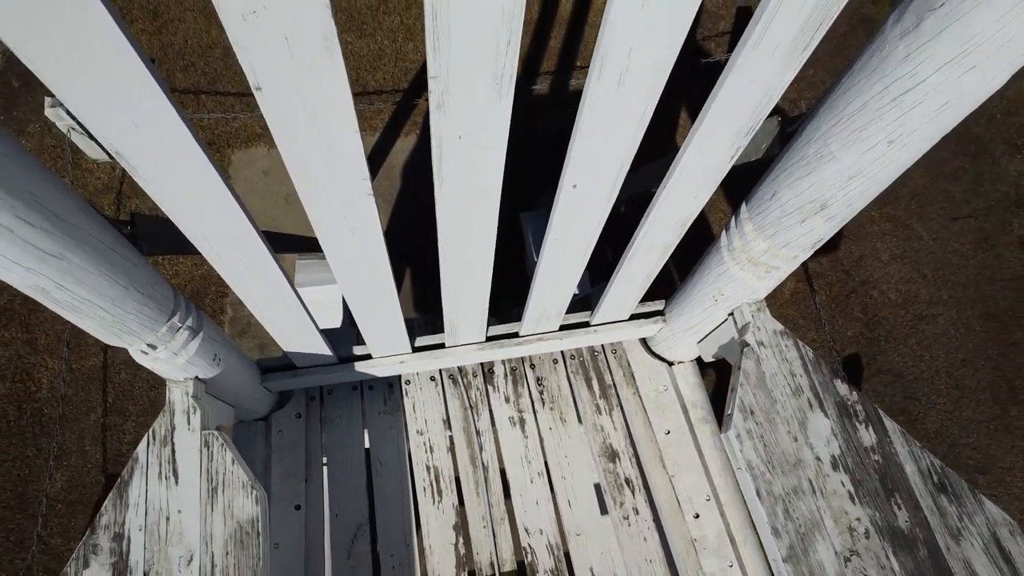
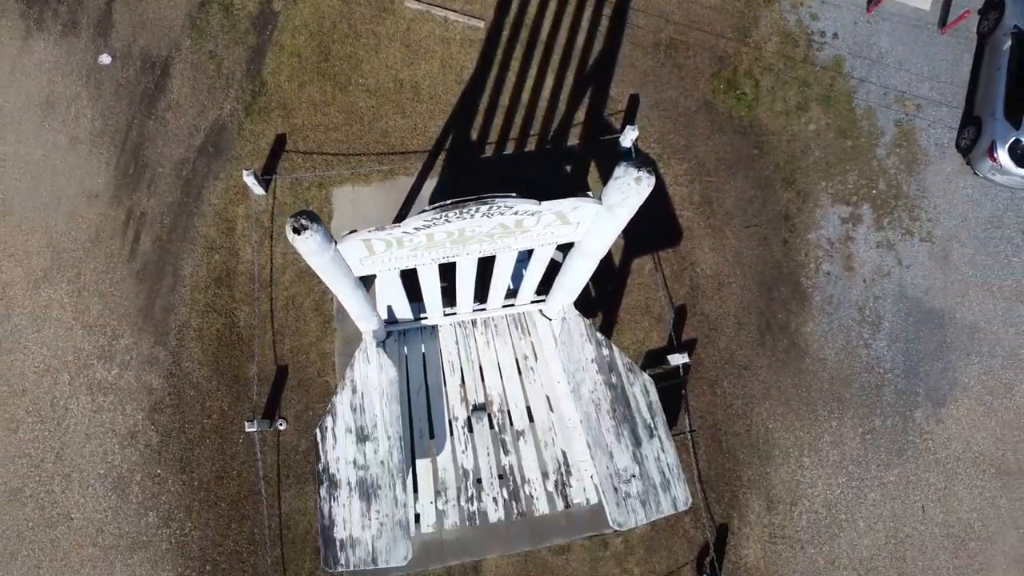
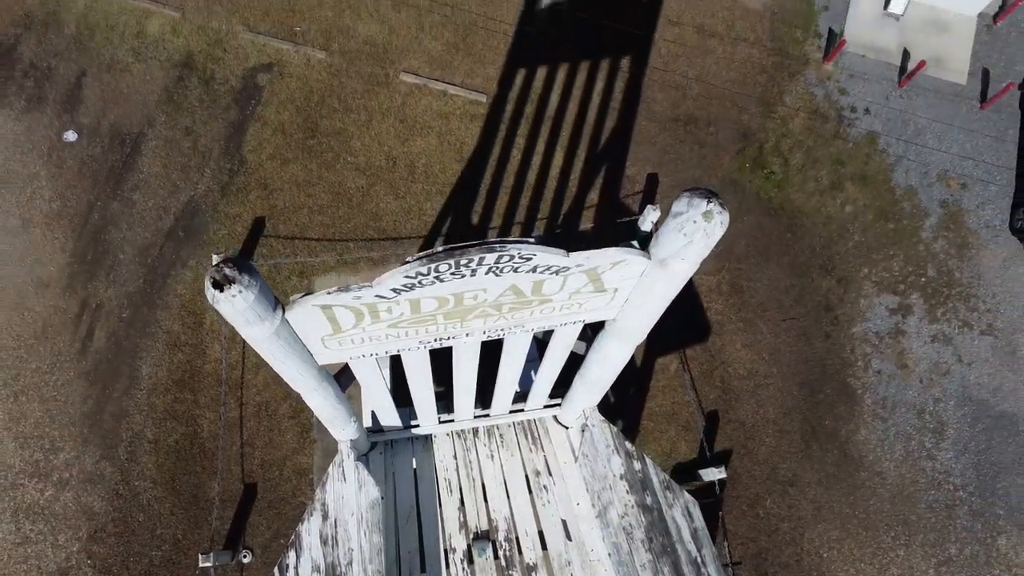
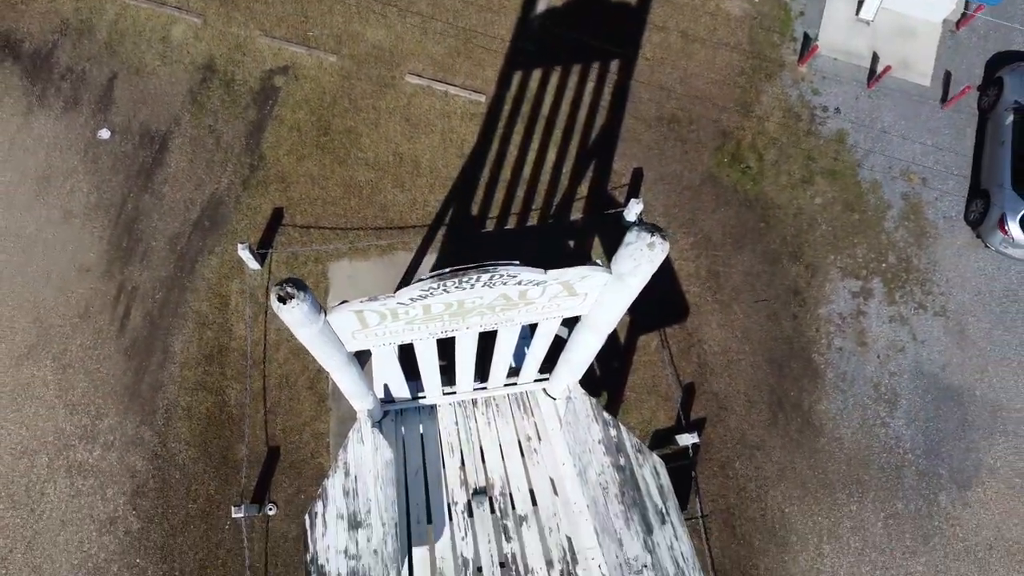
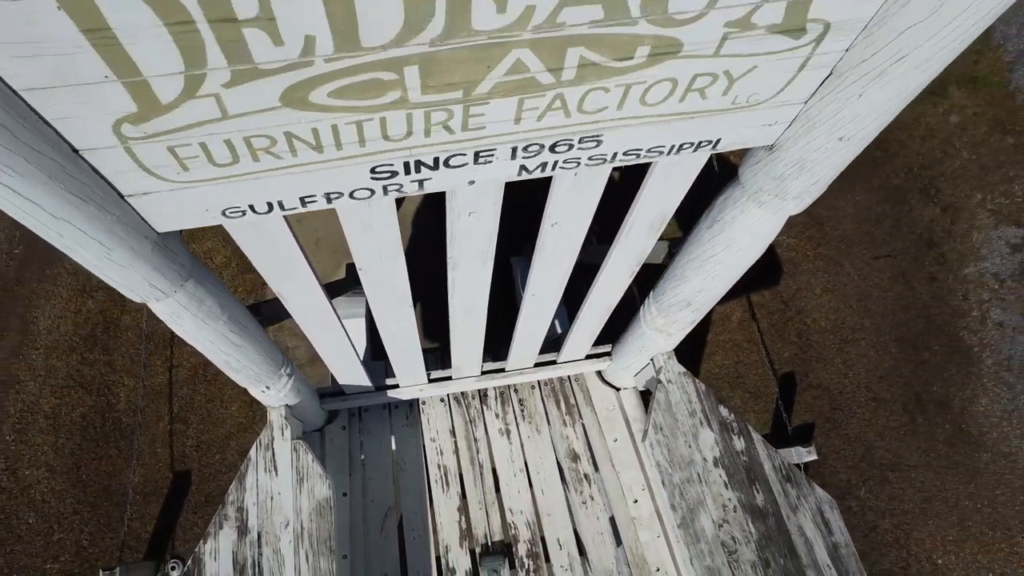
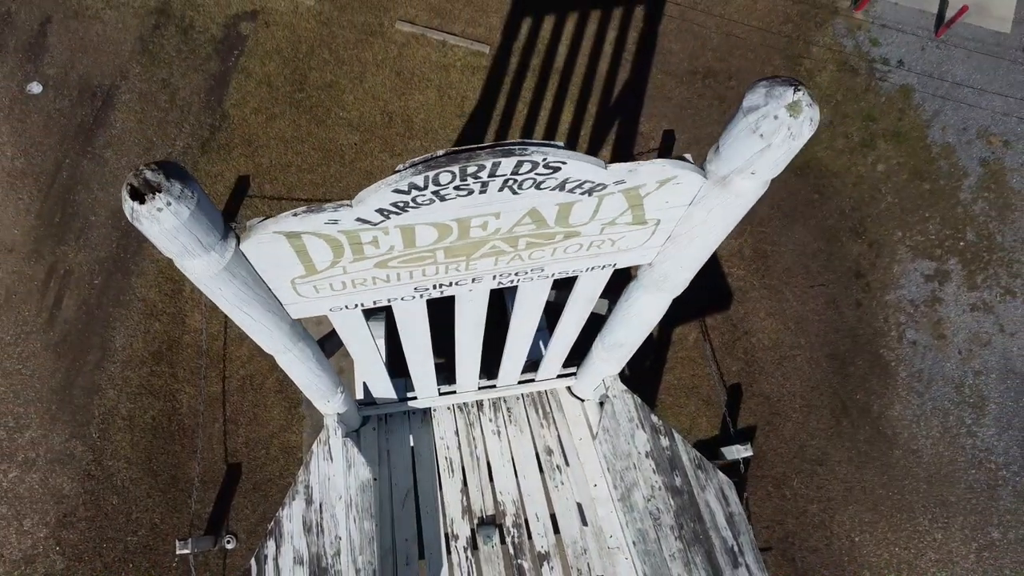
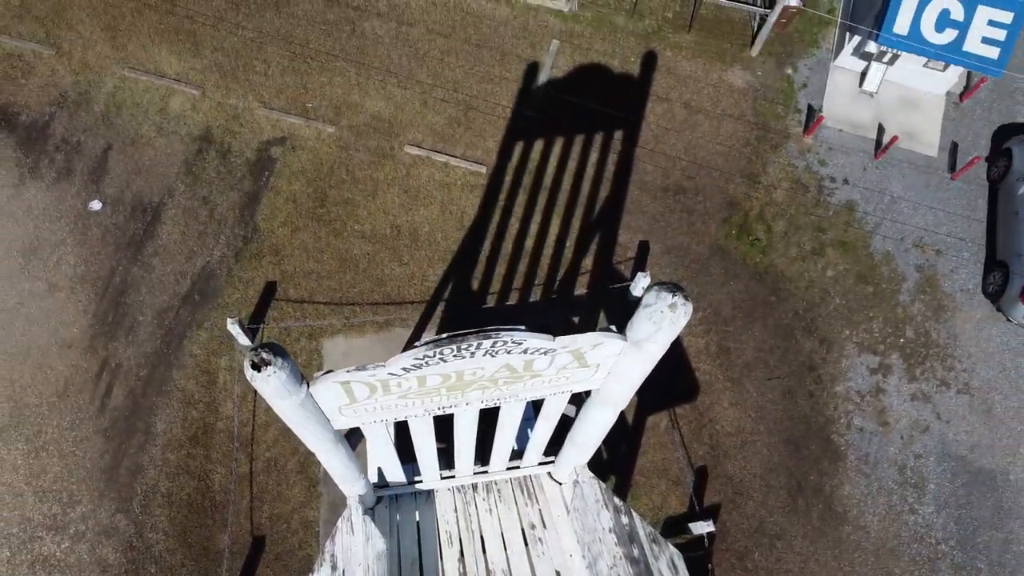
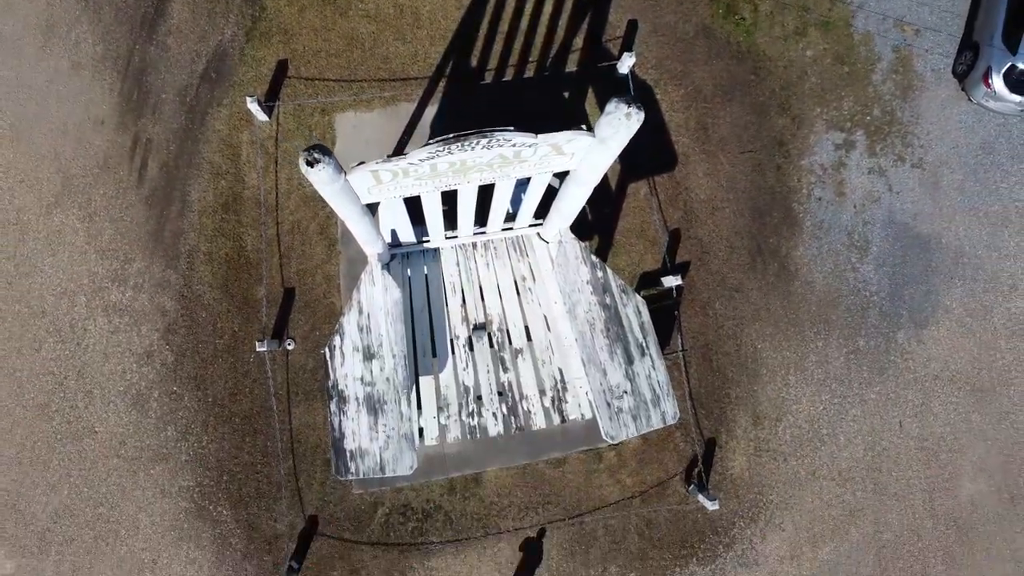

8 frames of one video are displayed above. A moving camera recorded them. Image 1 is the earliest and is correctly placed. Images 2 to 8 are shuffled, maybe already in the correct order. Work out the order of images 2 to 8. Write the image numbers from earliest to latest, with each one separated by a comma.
5, 6, 3, 7, 4, 2, 8
